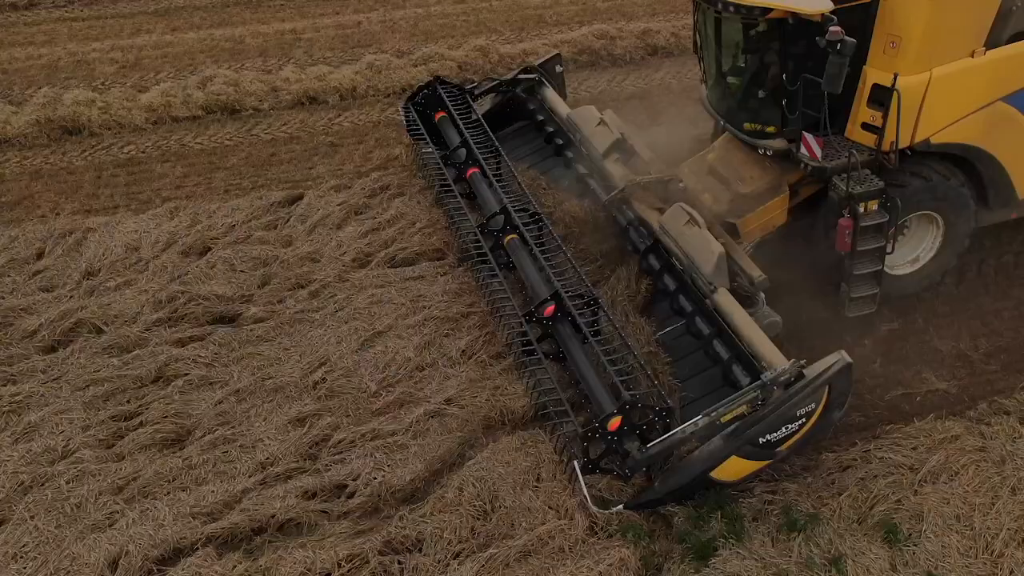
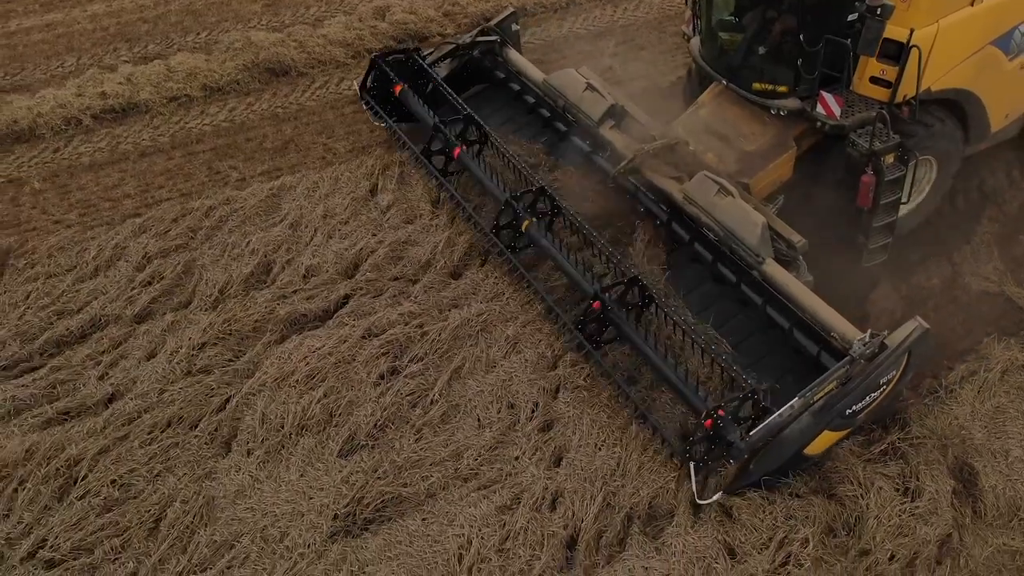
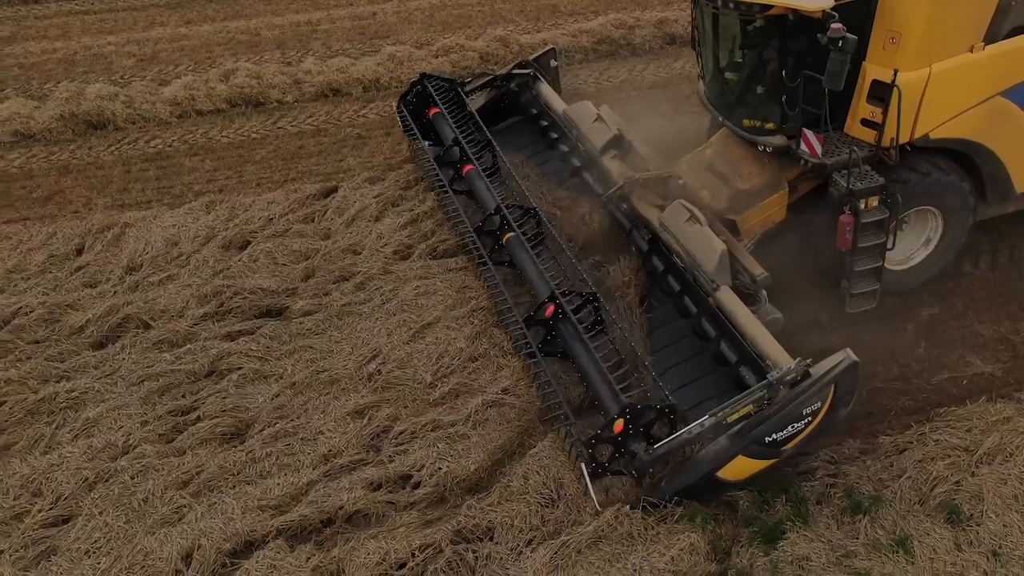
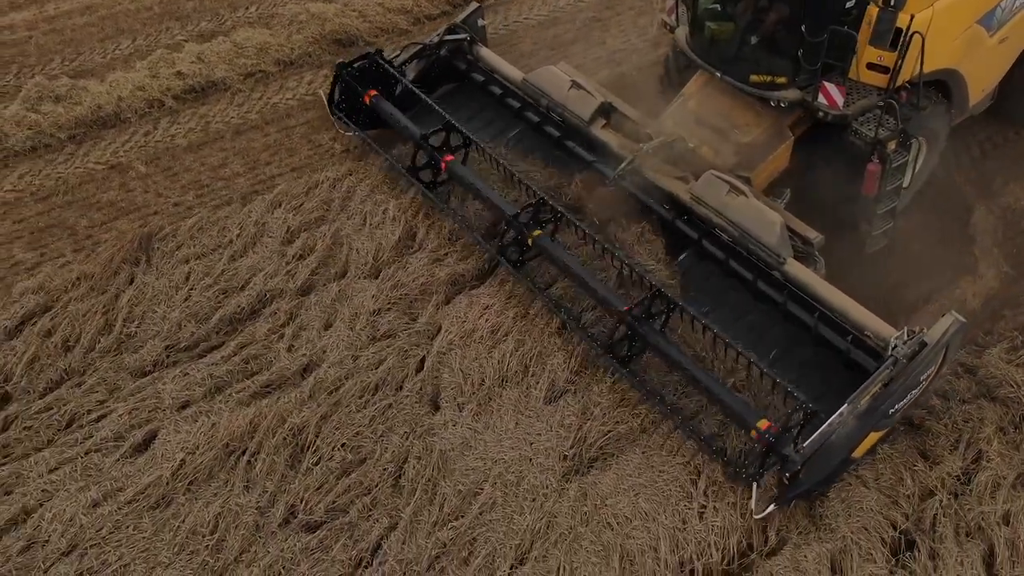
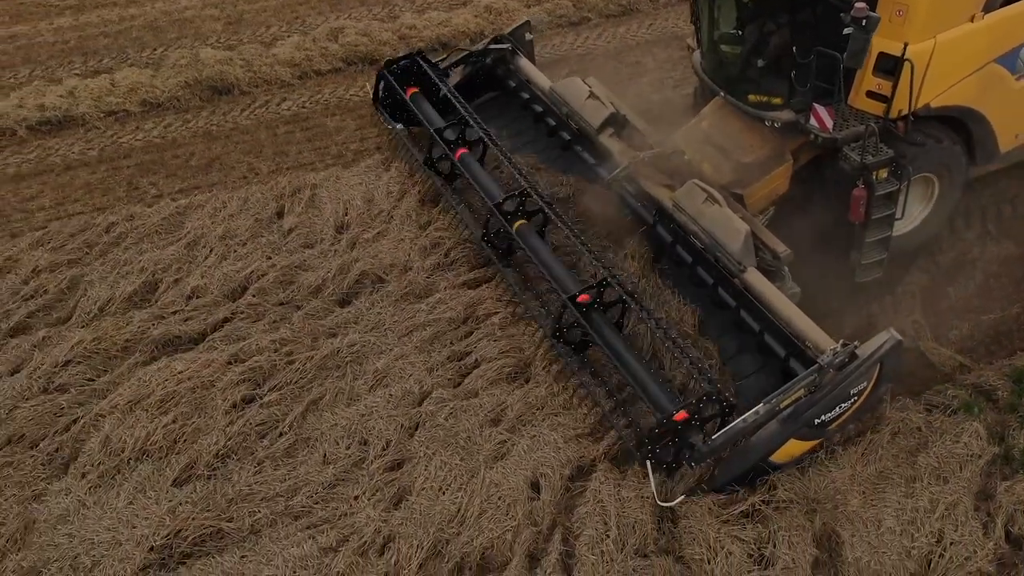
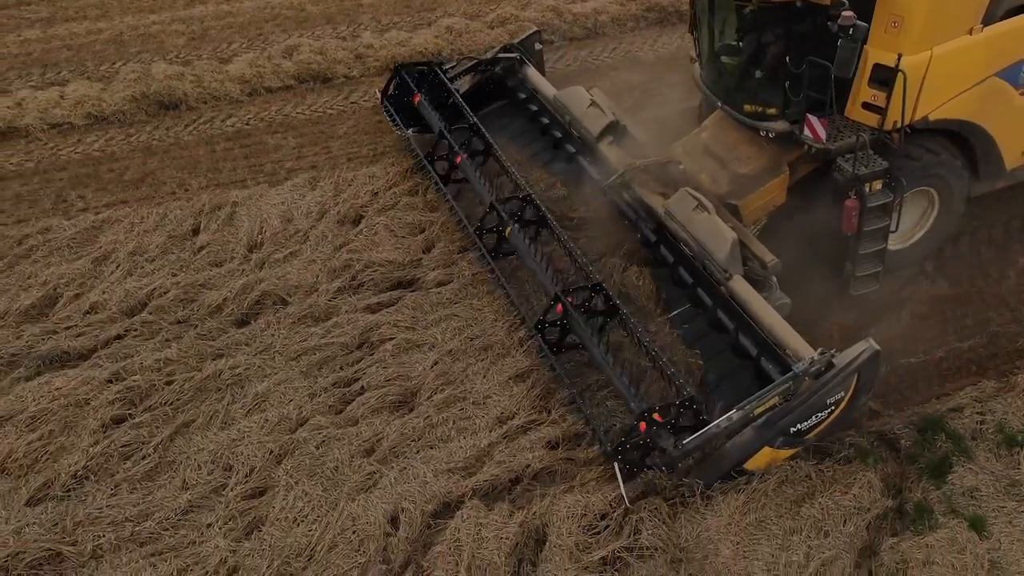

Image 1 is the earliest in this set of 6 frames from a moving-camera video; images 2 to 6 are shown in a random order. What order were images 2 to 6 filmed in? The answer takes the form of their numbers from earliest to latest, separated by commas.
3, 6, 5, 2, 4
